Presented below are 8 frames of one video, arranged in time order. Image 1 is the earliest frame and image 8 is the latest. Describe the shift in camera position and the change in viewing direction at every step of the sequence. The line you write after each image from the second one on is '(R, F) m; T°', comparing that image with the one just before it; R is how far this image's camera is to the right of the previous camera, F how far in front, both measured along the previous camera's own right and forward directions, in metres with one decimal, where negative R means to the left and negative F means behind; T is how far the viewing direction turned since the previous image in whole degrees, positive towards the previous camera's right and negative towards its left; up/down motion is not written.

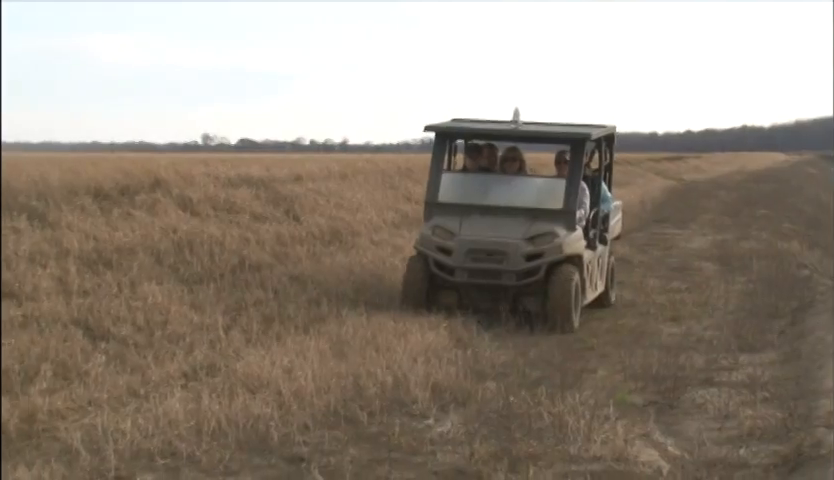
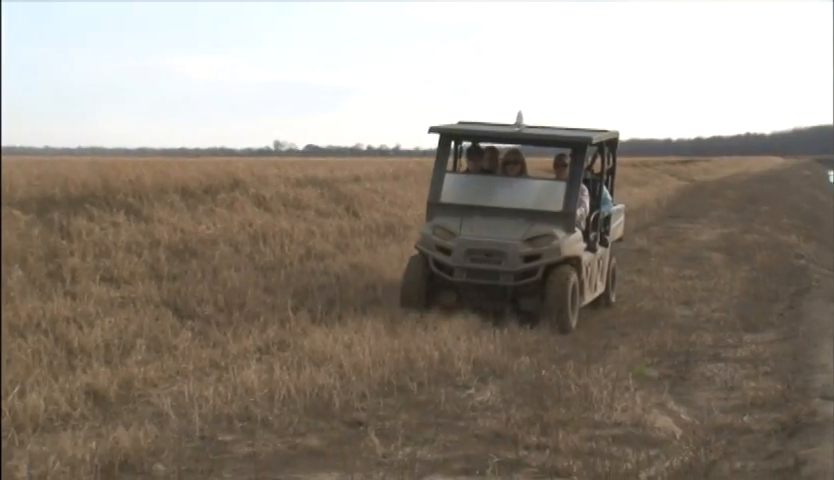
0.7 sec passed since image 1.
(0.0, -0.7) m; -2°
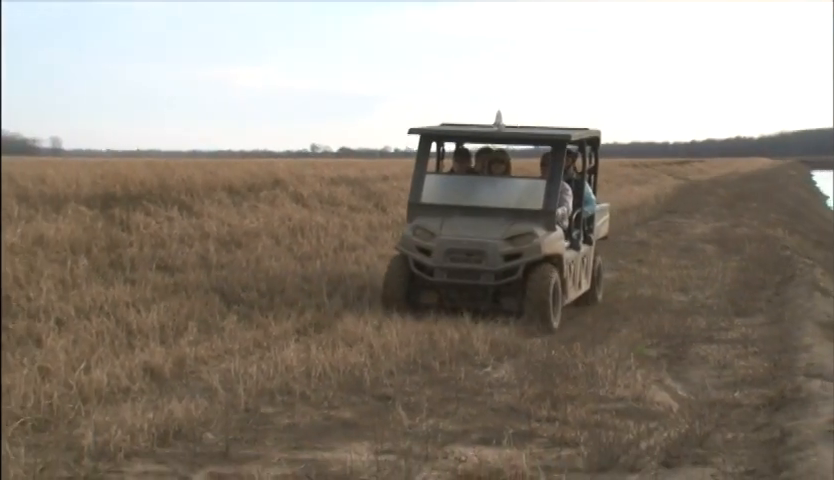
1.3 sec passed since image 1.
(0.0, -0.6) m; -1°
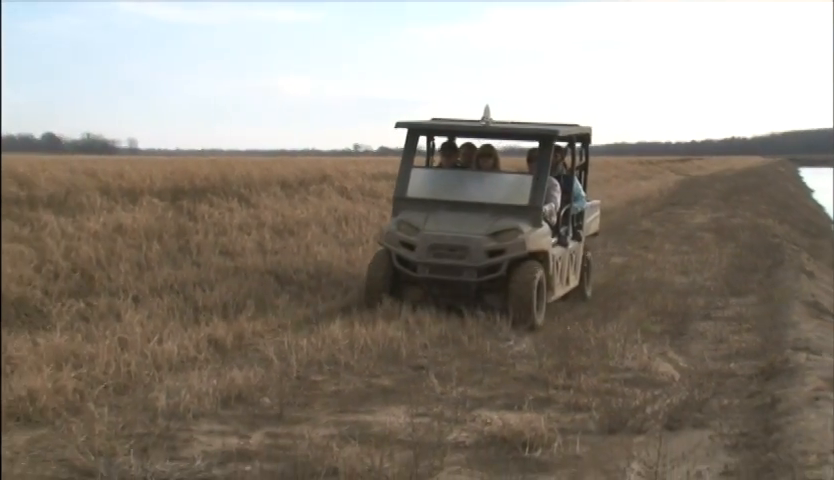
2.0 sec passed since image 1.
(0.0, -0.8) m; -1°
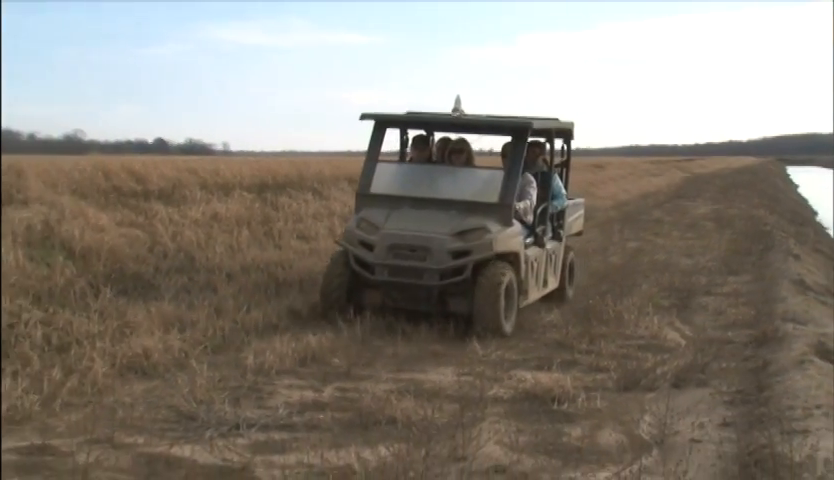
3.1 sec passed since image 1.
(0.0, -1.2) m; -2°
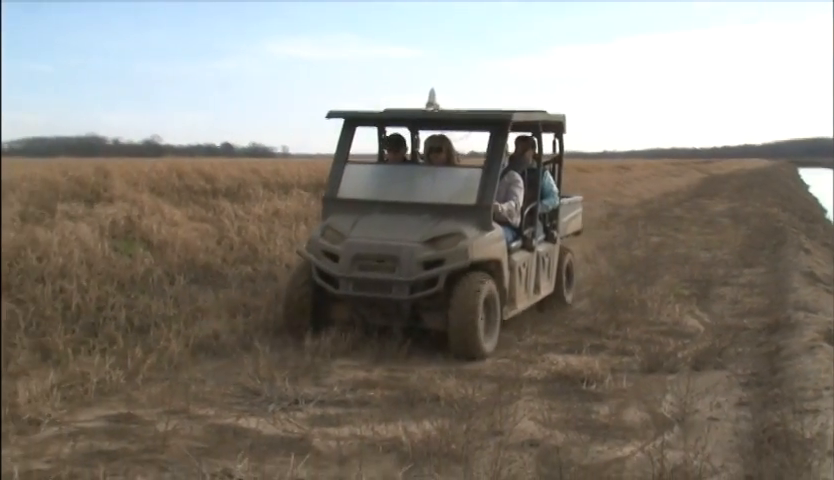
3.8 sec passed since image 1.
(0.0, -0.8) m; -2°
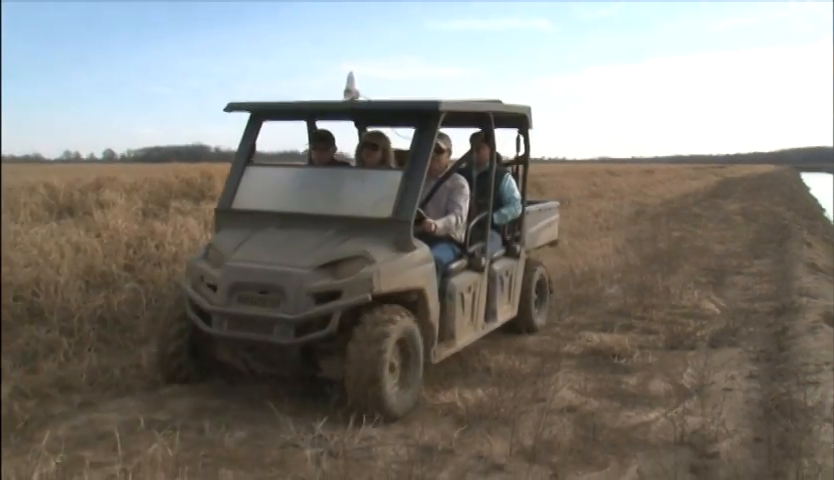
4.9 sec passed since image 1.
(0.0, -1.4) m; -2°
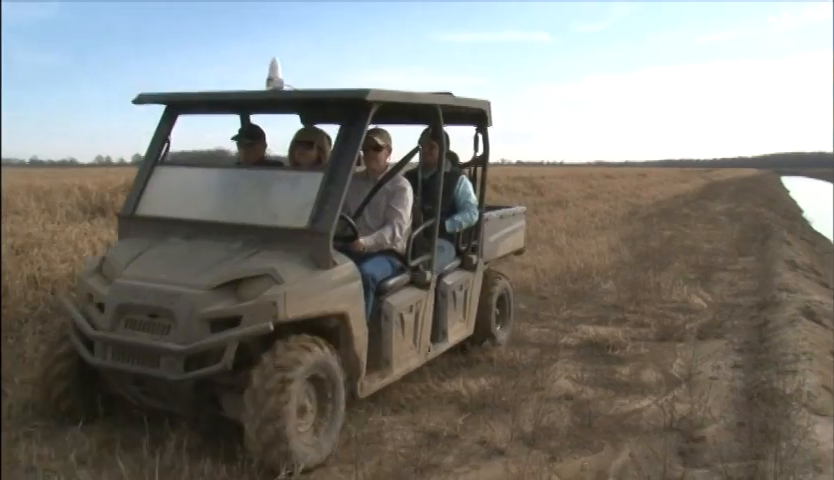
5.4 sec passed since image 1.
(-0.3, -0.6) m; +1°
